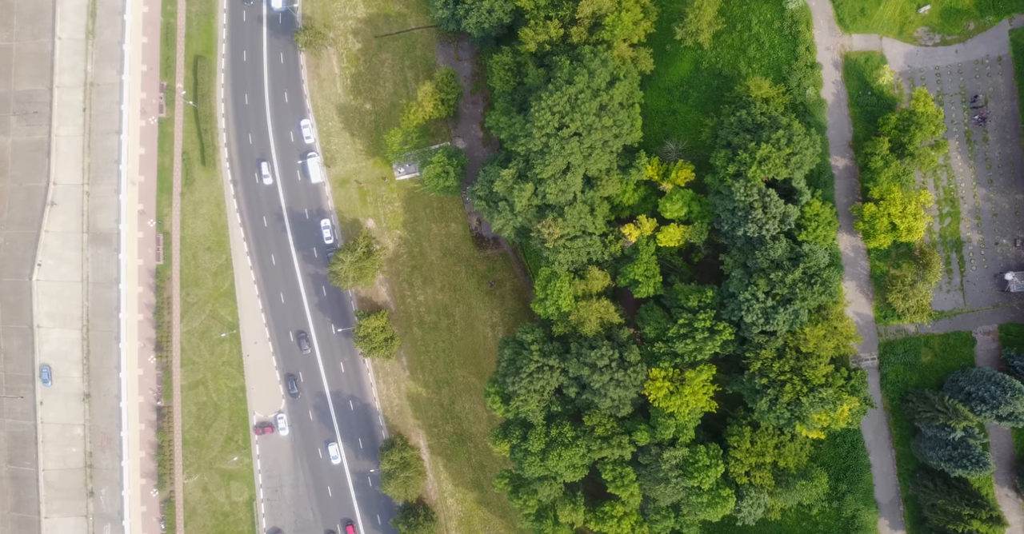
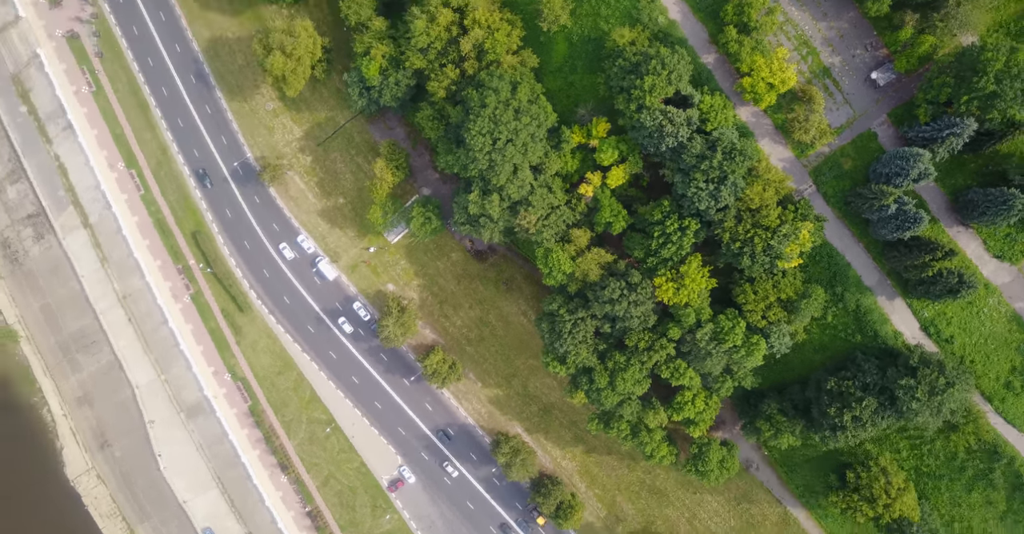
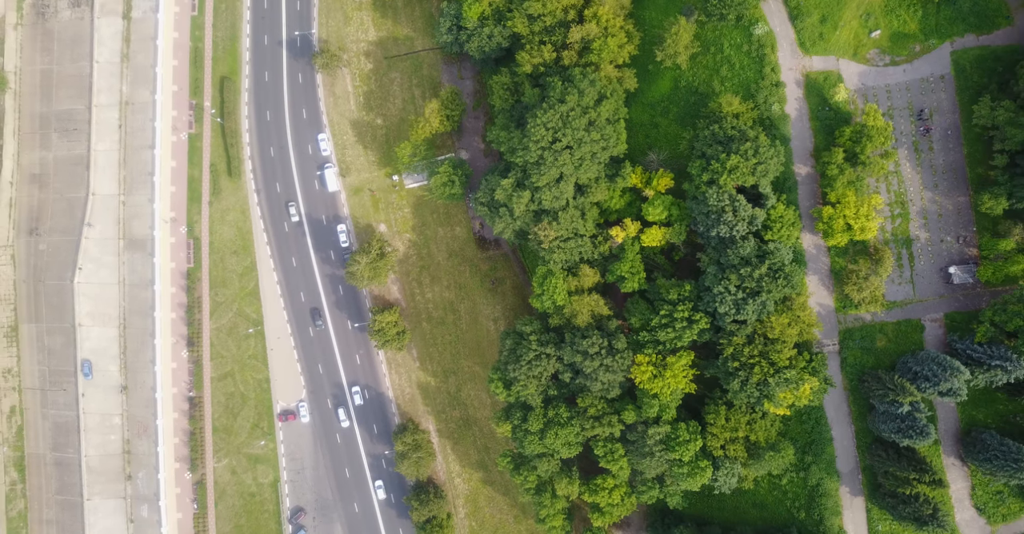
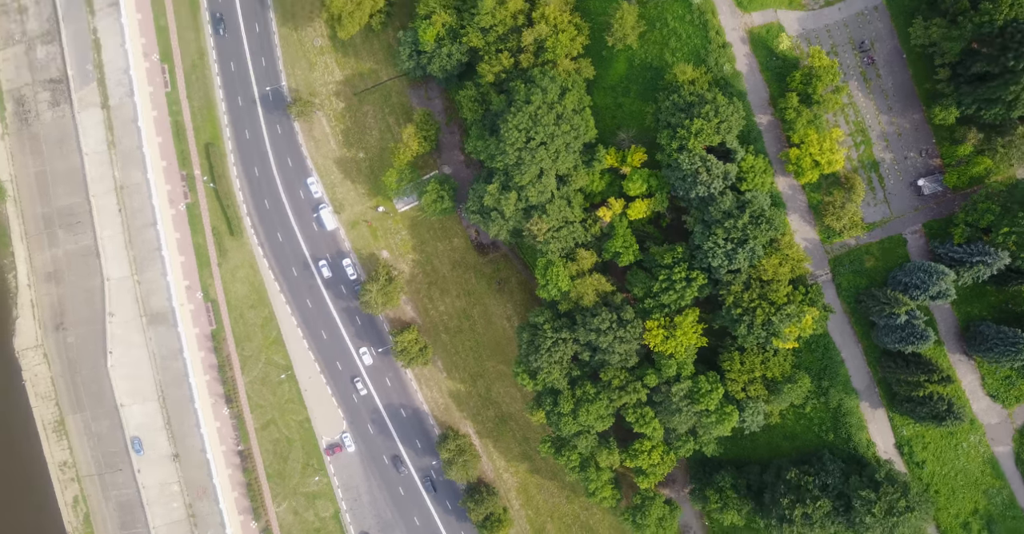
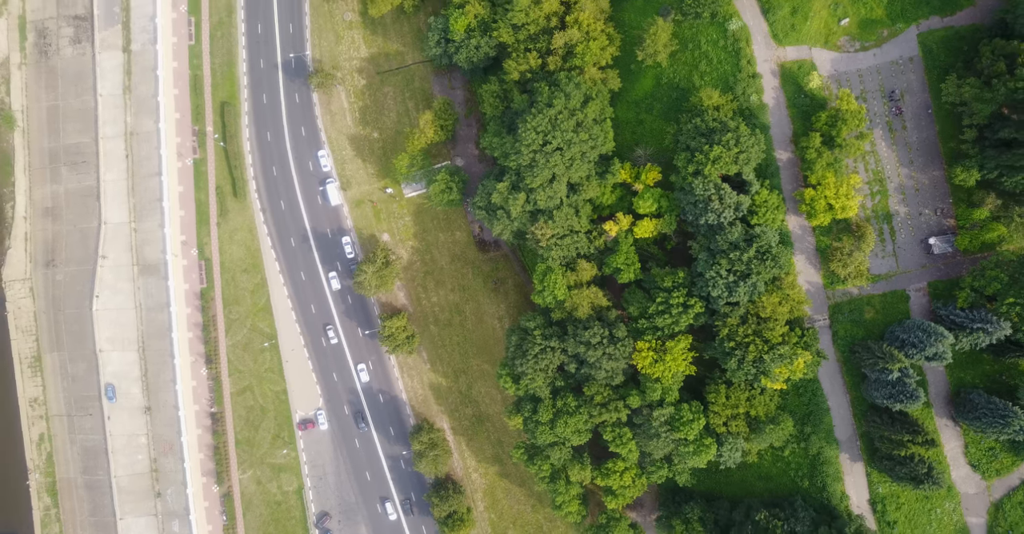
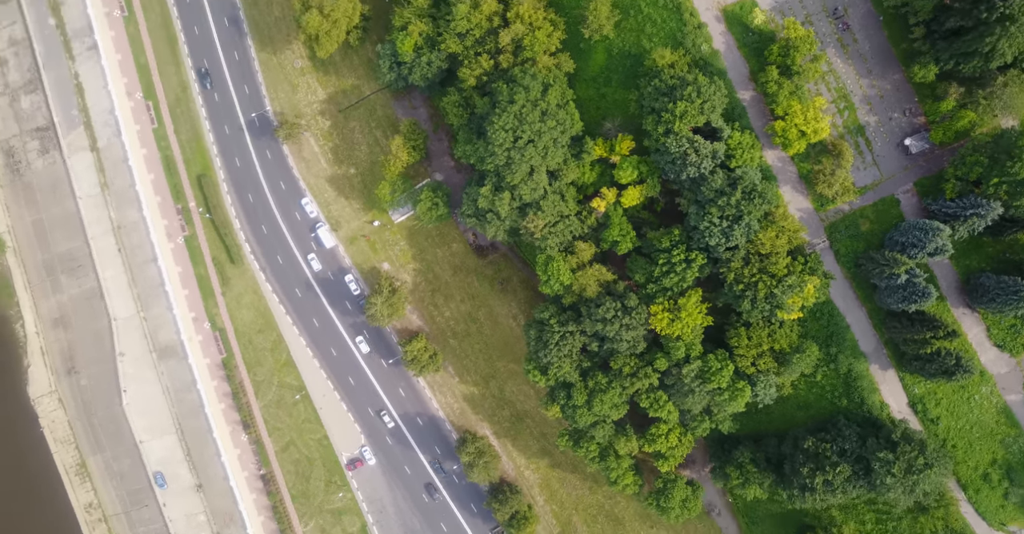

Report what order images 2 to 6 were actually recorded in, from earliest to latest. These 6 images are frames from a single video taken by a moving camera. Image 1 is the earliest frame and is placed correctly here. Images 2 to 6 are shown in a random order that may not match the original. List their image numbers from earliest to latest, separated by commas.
3, 5, 4, 6, 2
